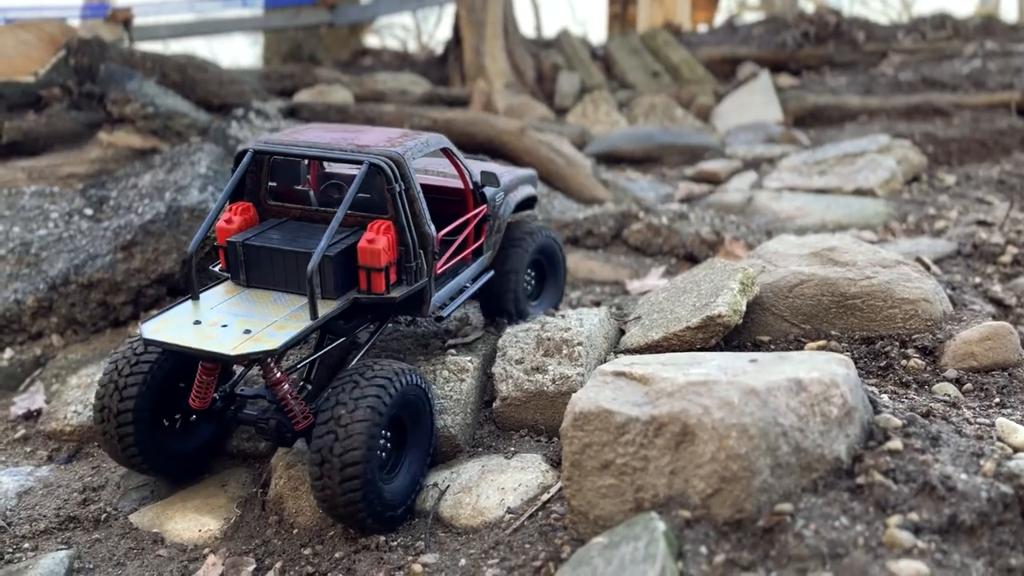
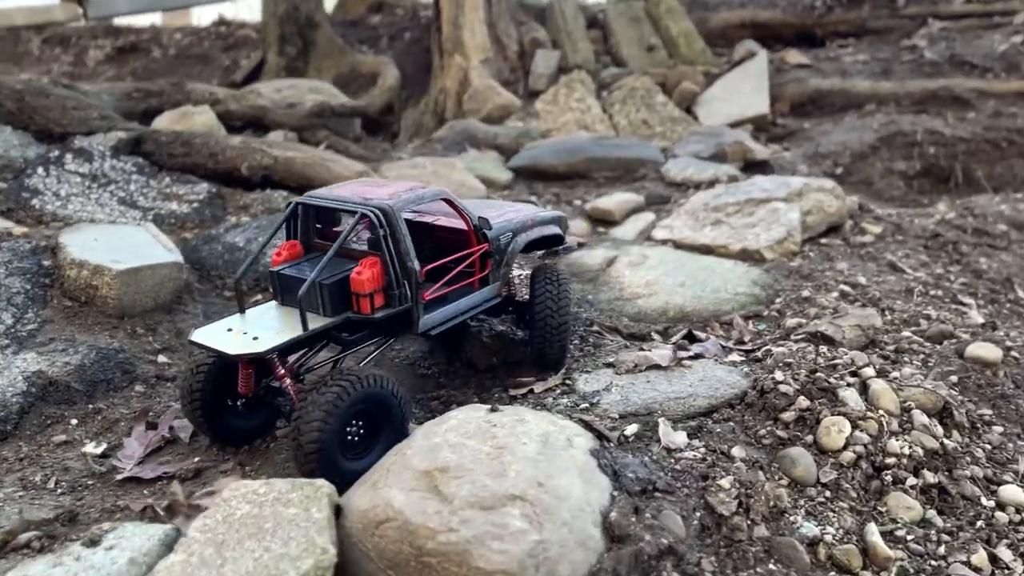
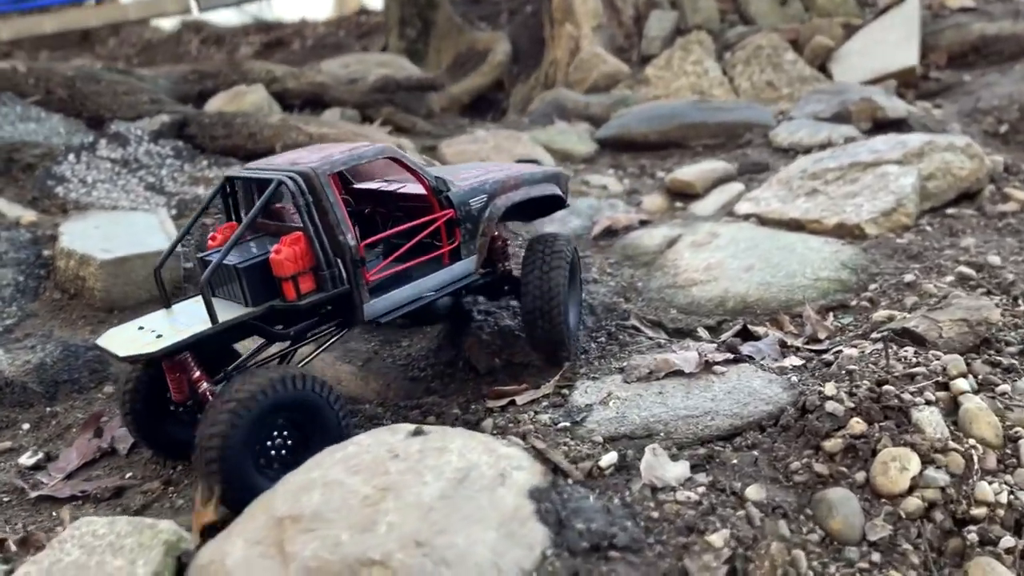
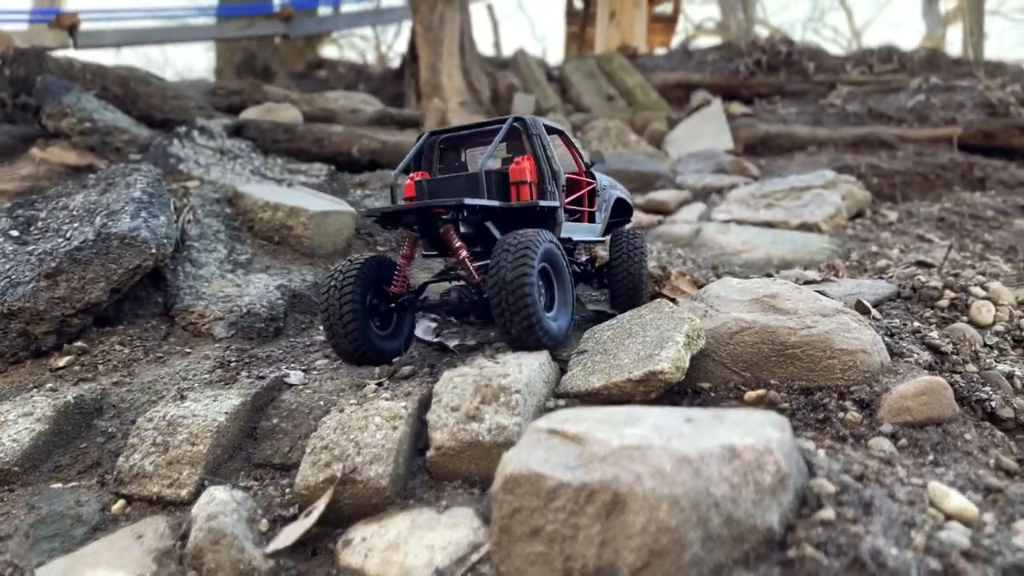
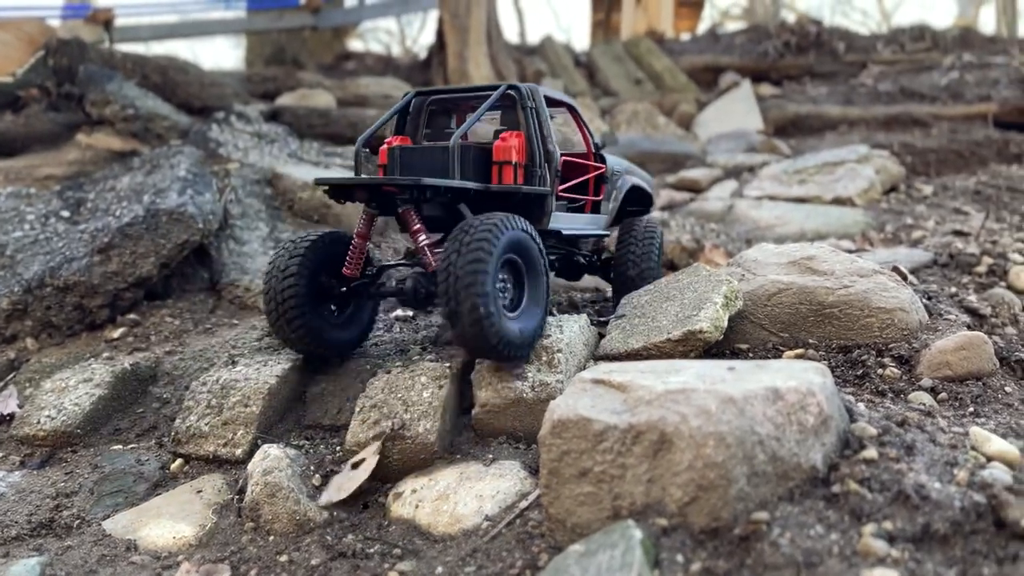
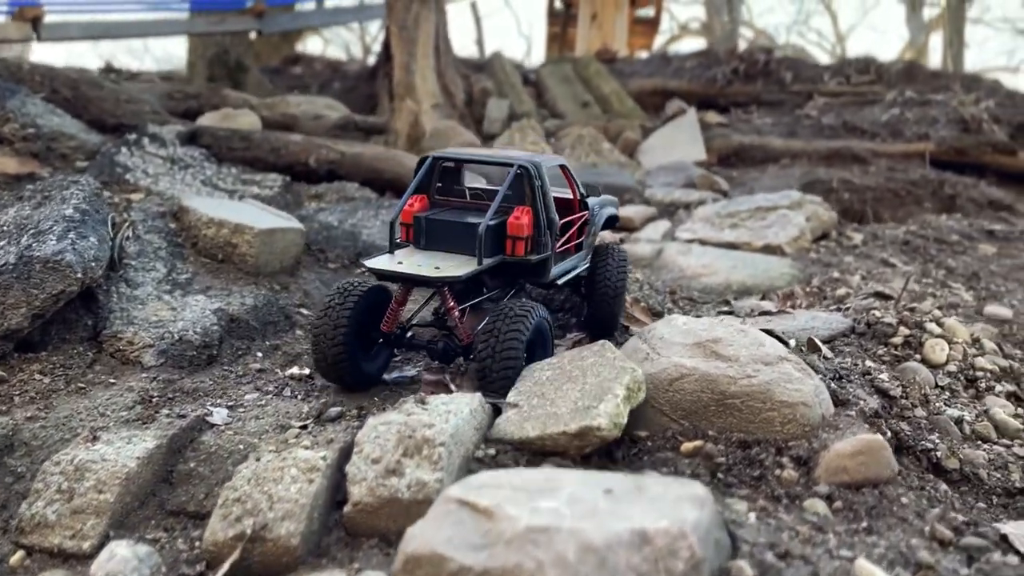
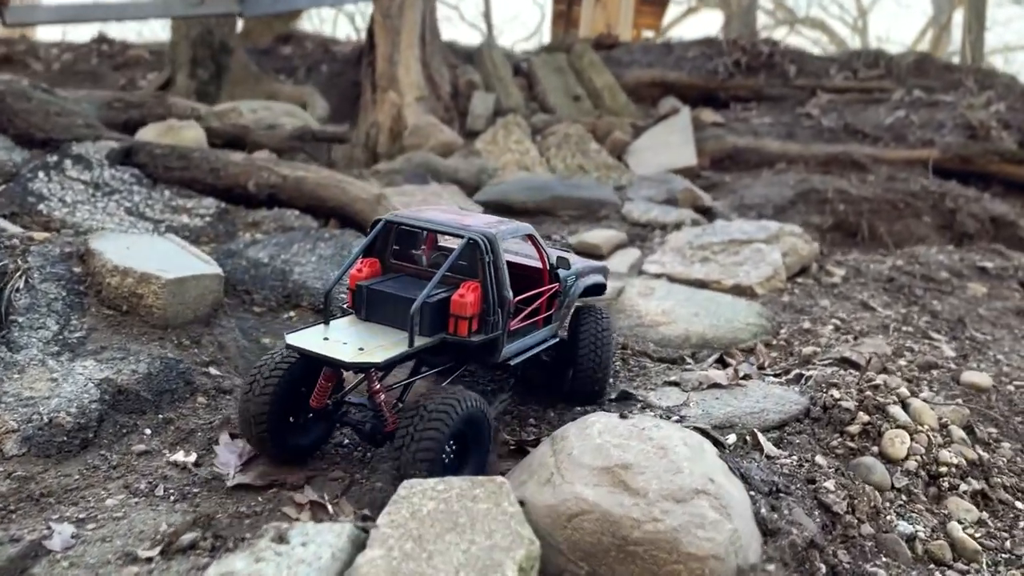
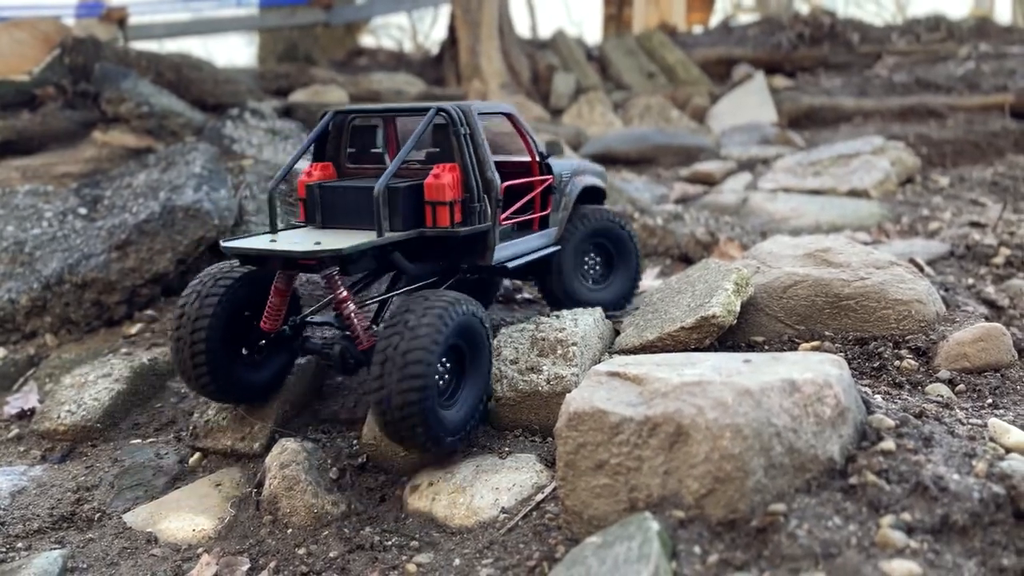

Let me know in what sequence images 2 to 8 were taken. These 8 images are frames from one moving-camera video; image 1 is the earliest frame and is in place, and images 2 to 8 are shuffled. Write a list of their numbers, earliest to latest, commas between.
8, 5, 4, 6, 7, 2, 3
